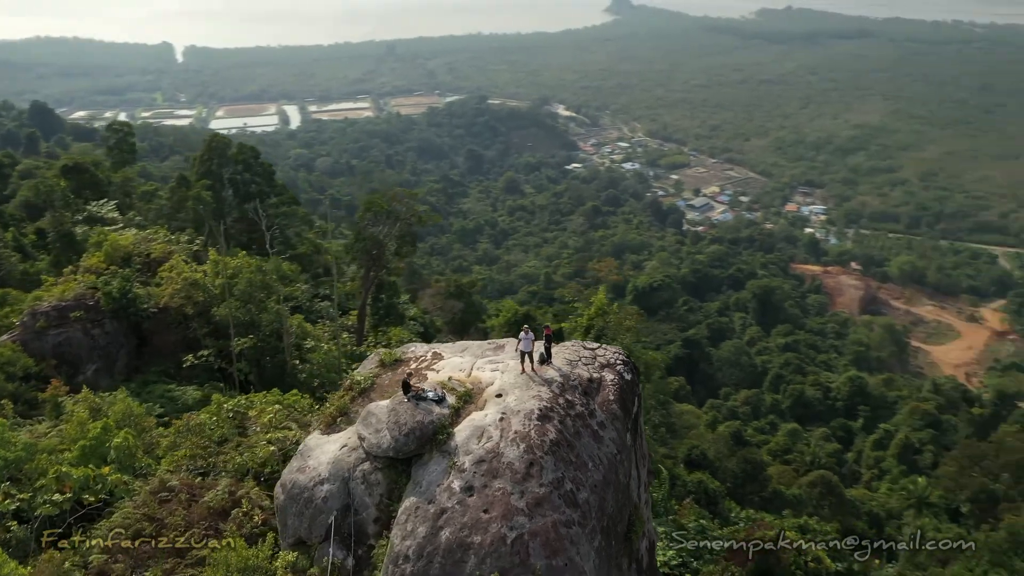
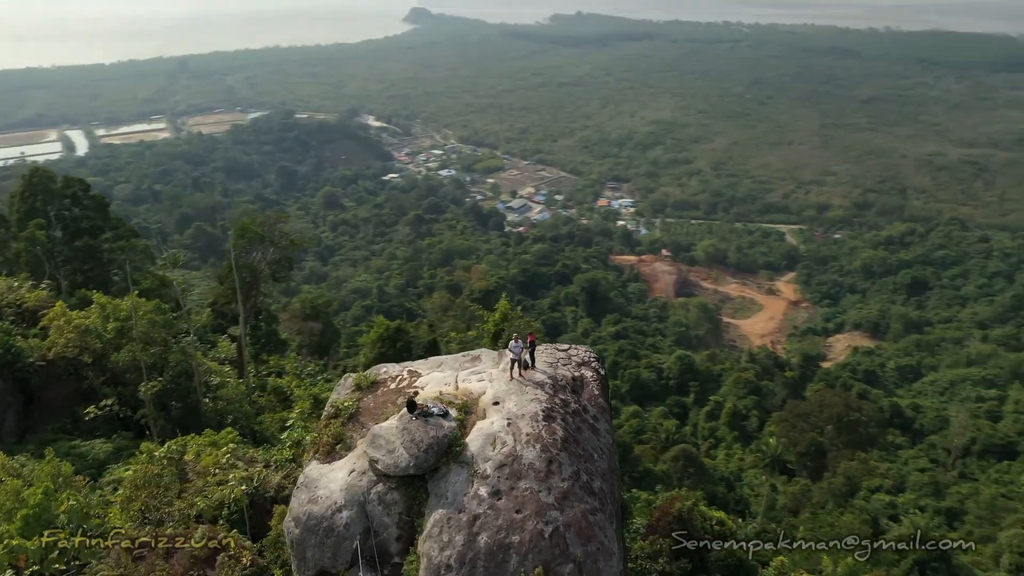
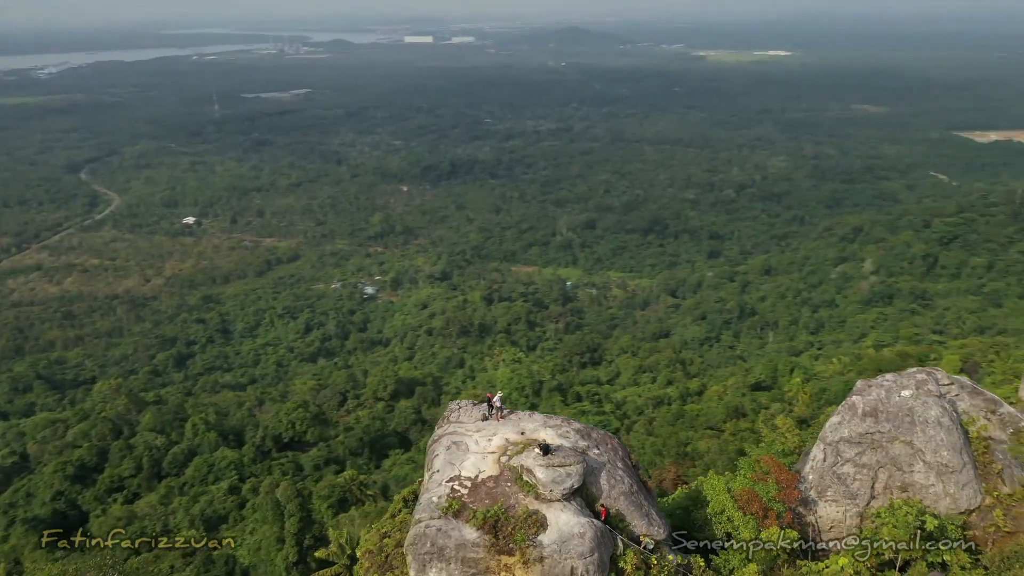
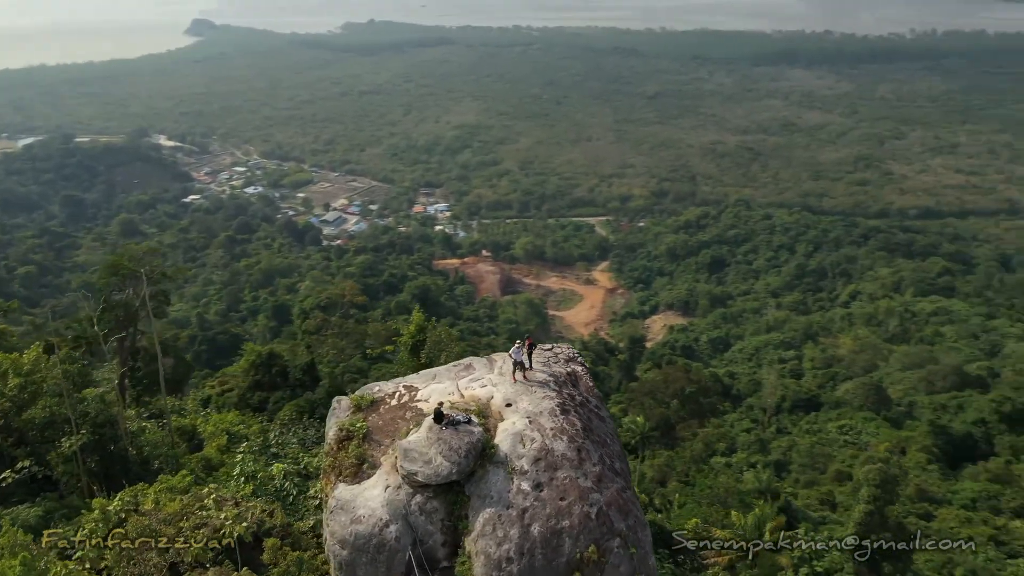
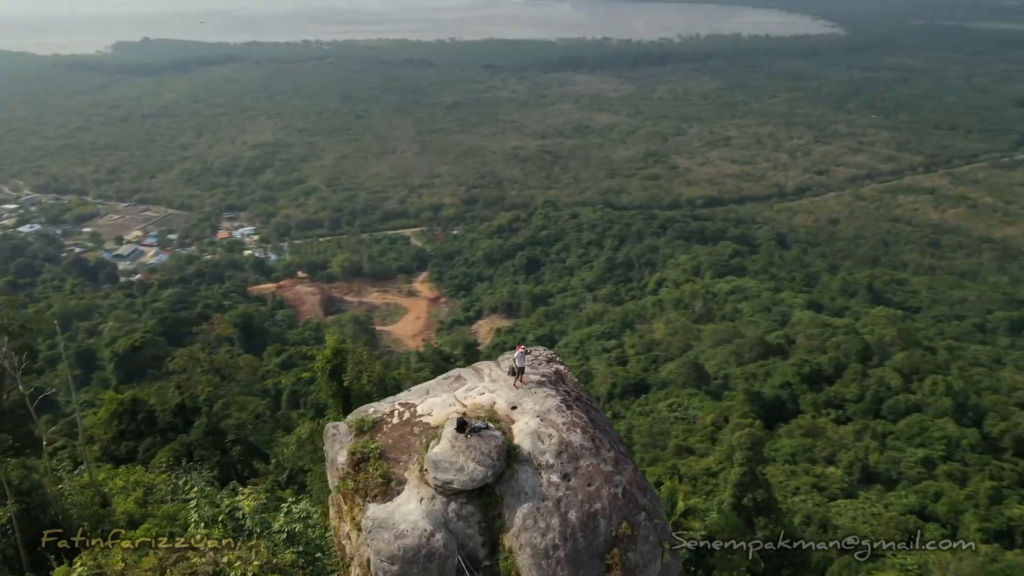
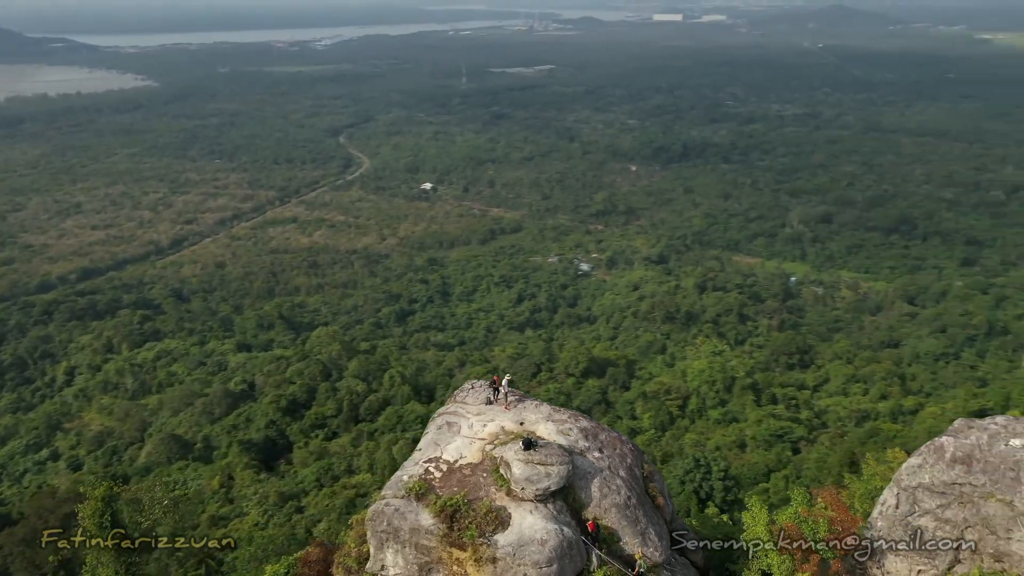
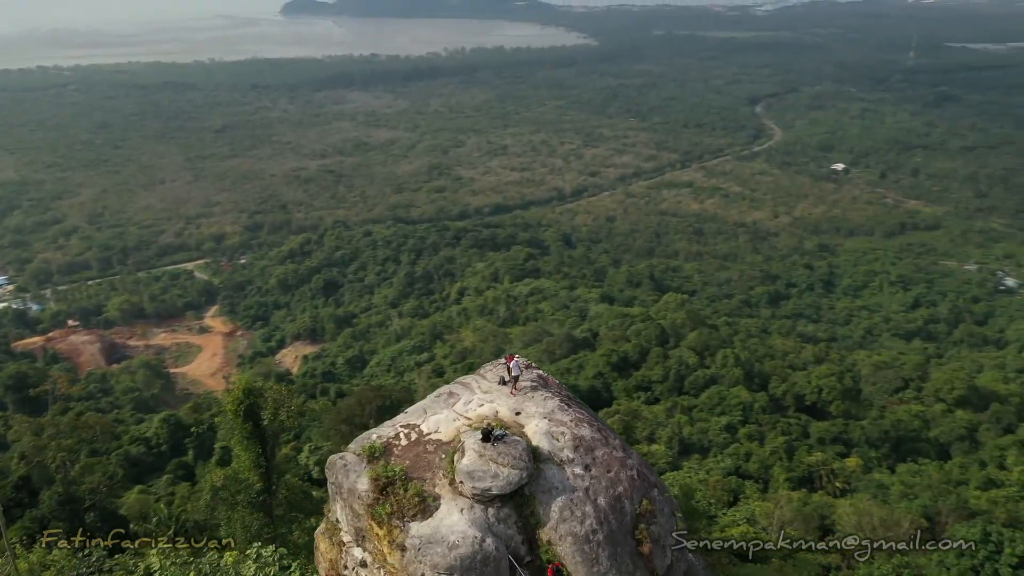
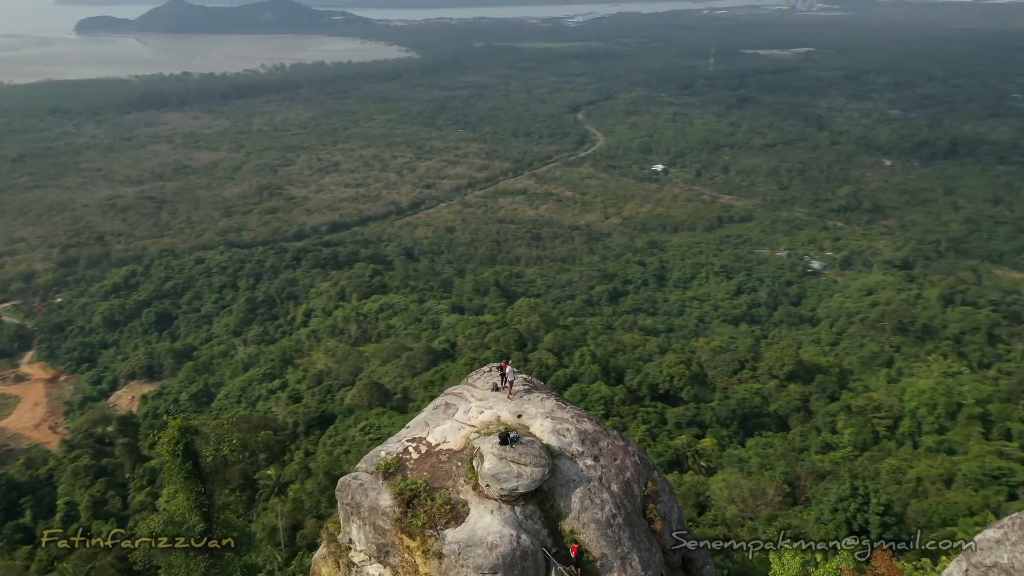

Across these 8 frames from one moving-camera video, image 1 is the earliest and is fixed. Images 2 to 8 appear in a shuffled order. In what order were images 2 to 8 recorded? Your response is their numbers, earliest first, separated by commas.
2, 4, 5, 7, 8, 6, 3
